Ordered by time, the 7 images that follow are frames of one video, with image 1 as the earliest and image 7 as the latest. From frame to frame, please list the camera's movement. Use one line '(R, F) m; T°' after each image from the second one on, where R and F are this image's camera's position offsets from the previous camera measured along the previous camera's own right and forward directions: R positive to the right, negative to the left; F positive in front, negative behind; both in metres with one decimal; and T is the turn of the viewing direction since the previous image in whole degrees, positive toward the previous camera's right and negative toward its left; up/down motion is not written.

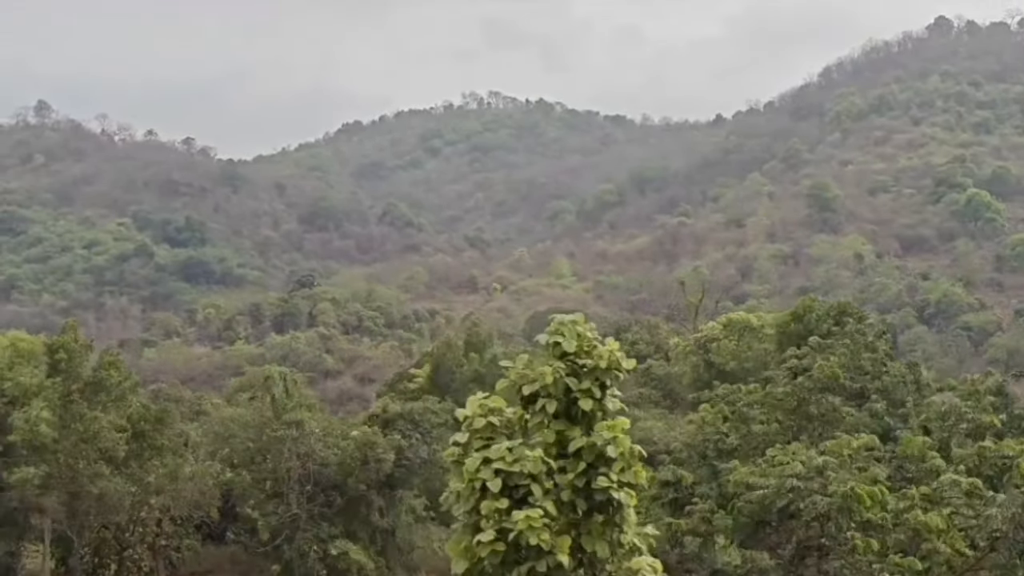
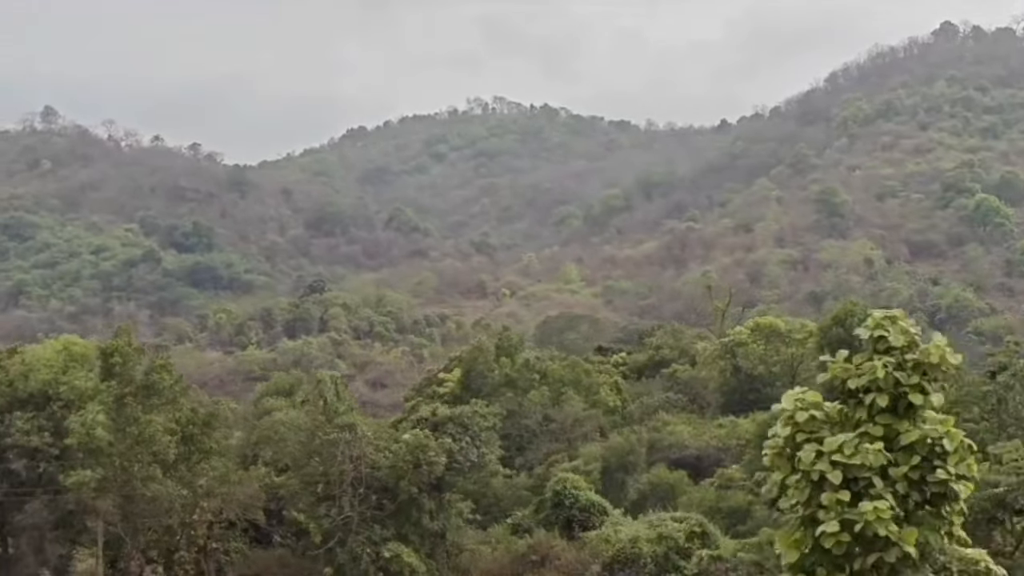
(-0.3, 0.0) m; 0°
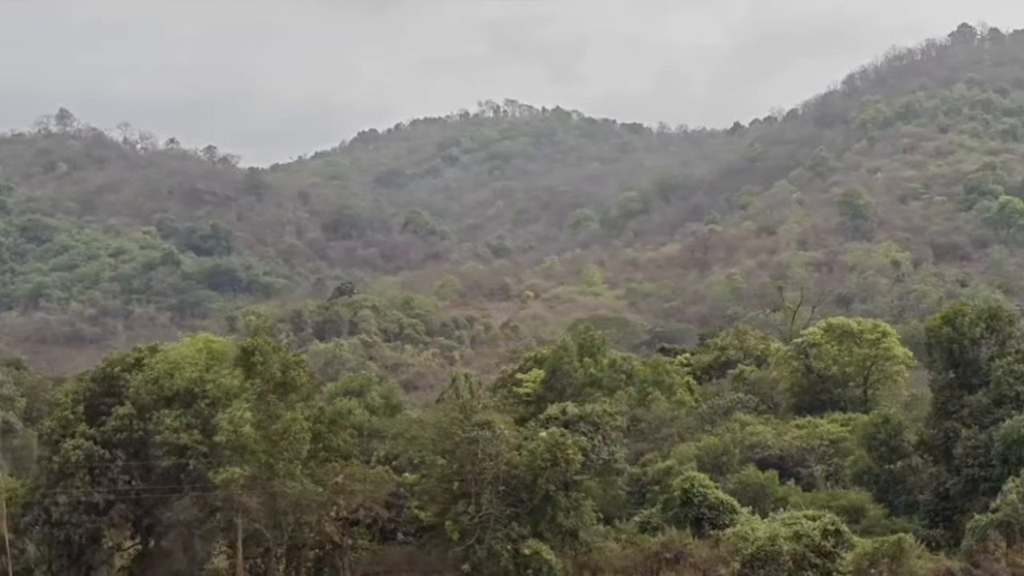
(-0.8, -0.1) m; 0°
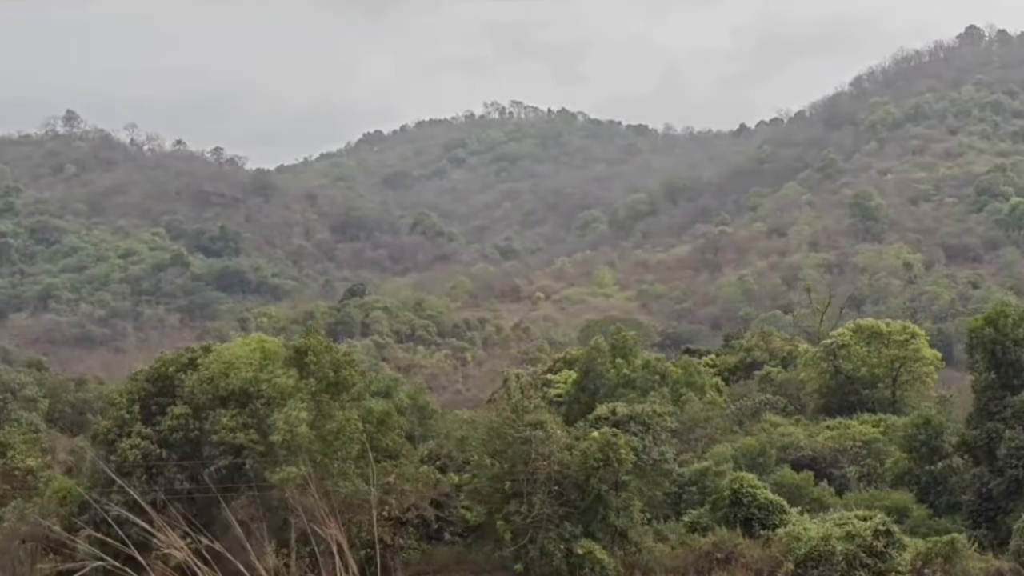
(-0.3, 0.0) m; 0°
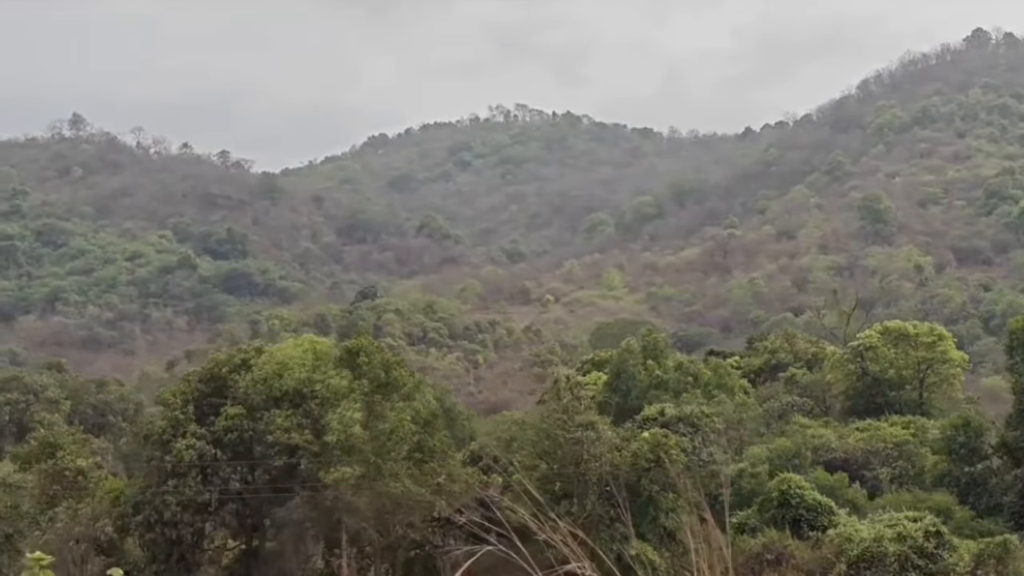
(-0.3, 0.0) m; 0°
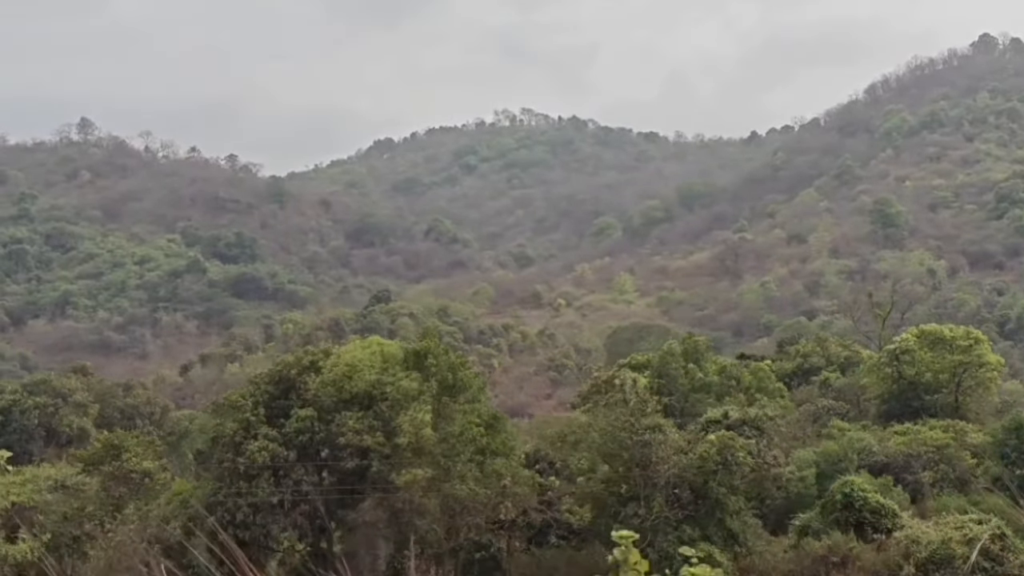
(-0.4, 0.0) m; 0°
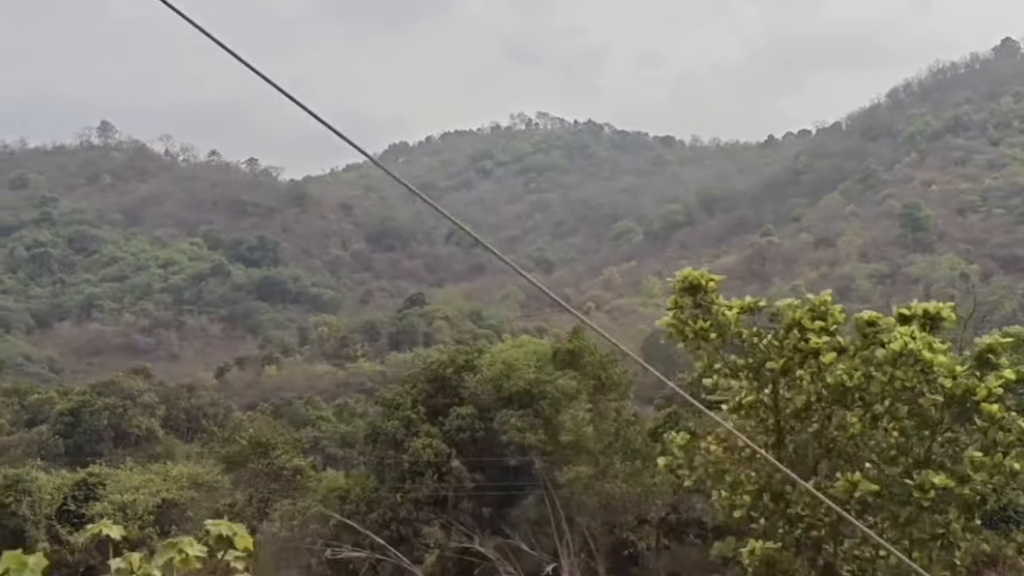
(-0.9, -0.1) m; 0°
